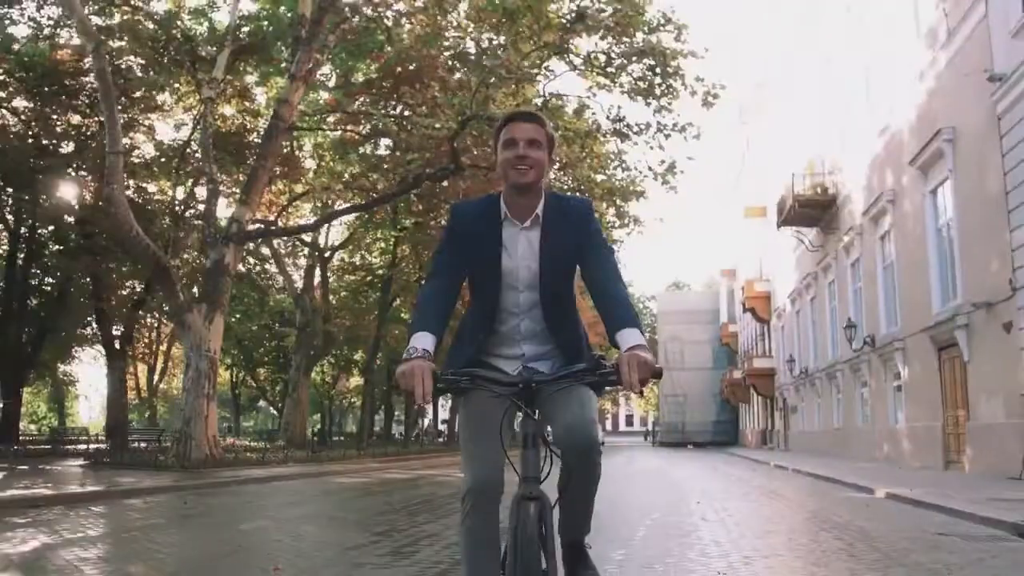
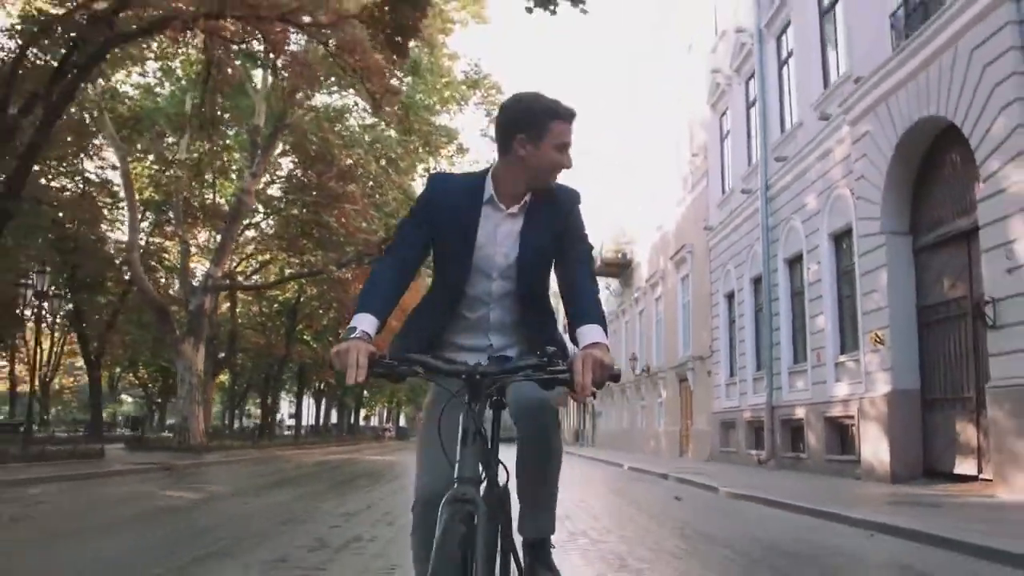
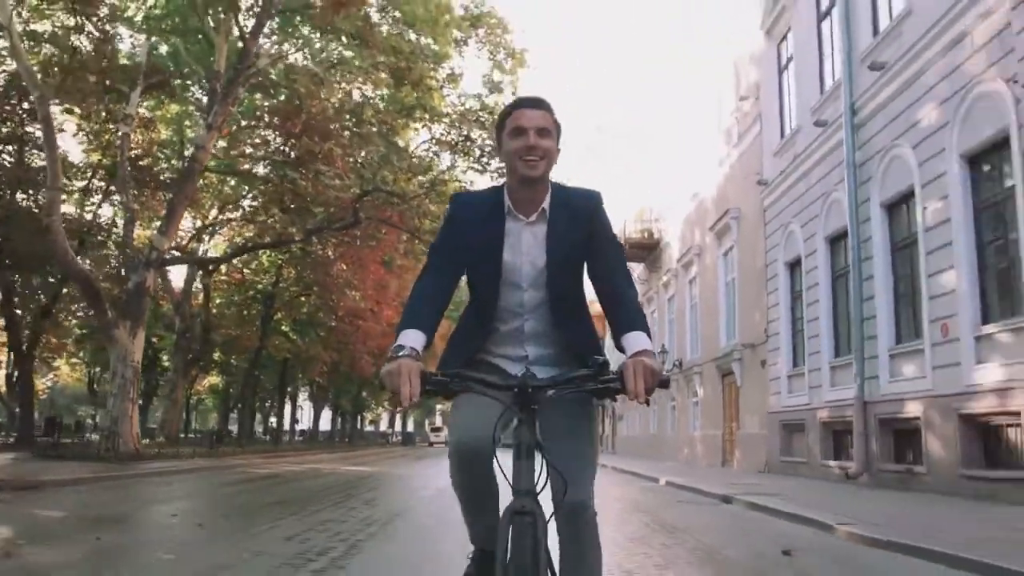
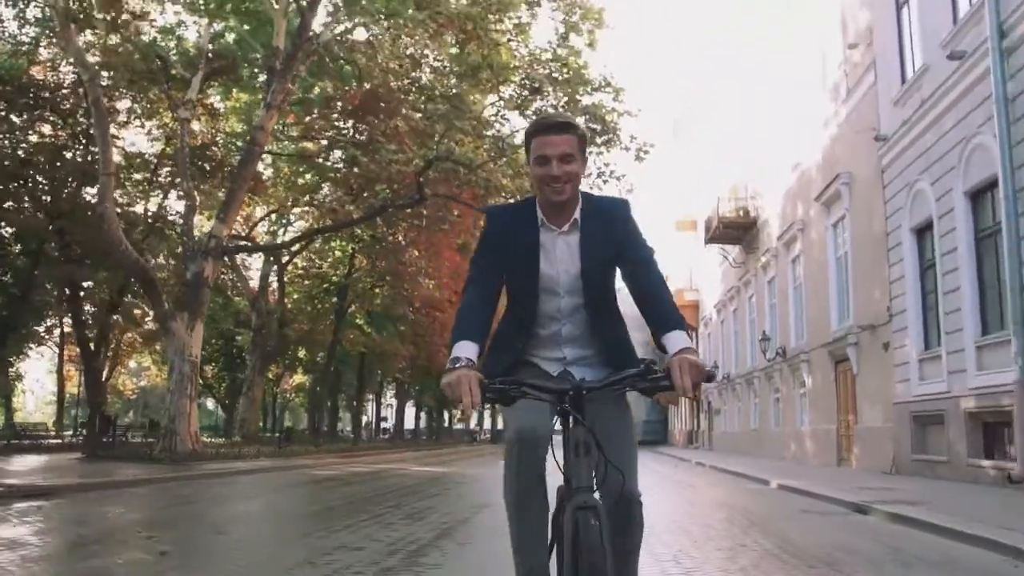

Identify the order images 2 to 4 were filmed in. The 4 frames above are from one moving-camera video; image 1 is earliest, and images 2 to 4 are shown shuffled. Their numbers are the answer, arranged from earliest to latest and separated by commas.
4, 3, 2
